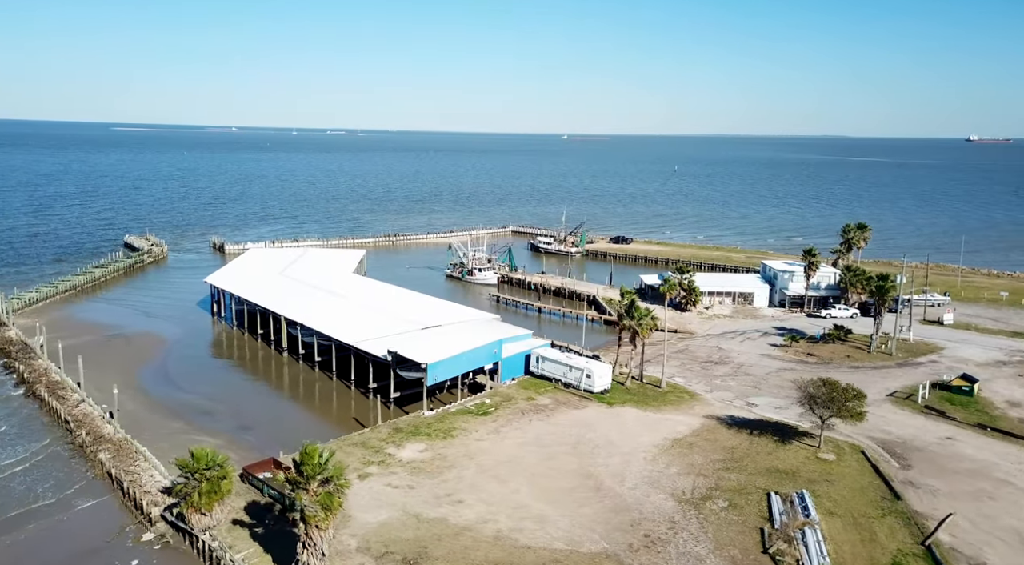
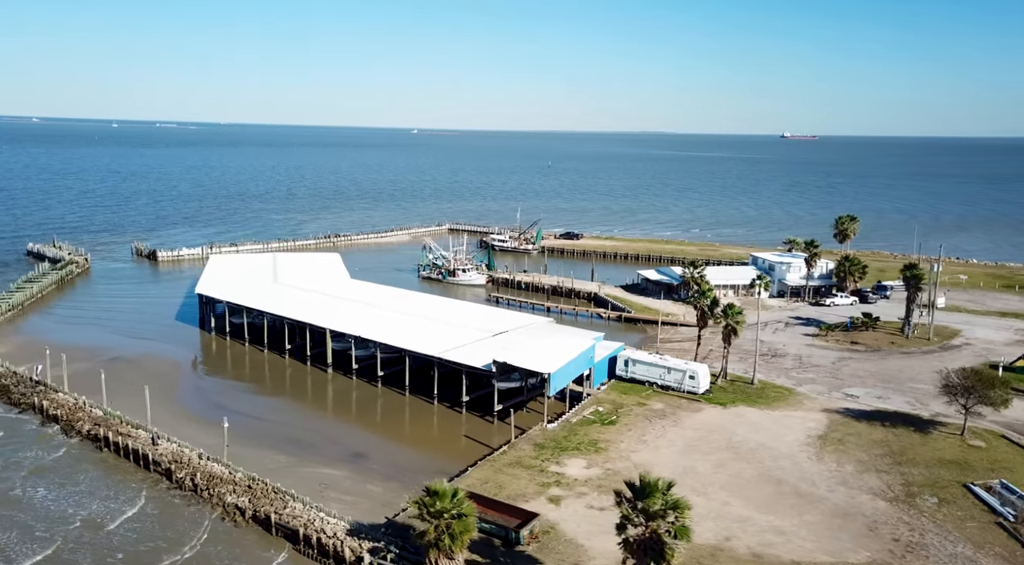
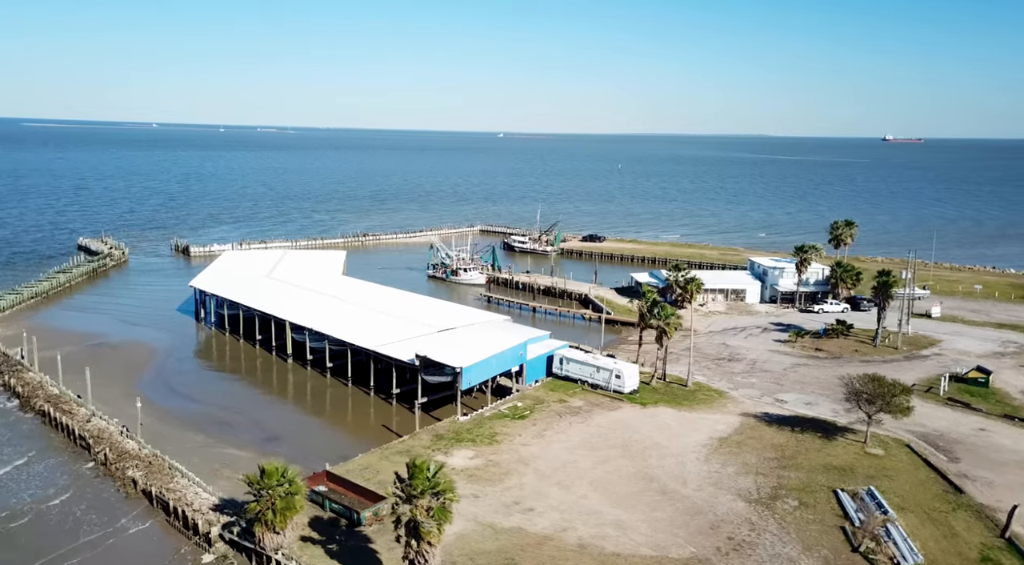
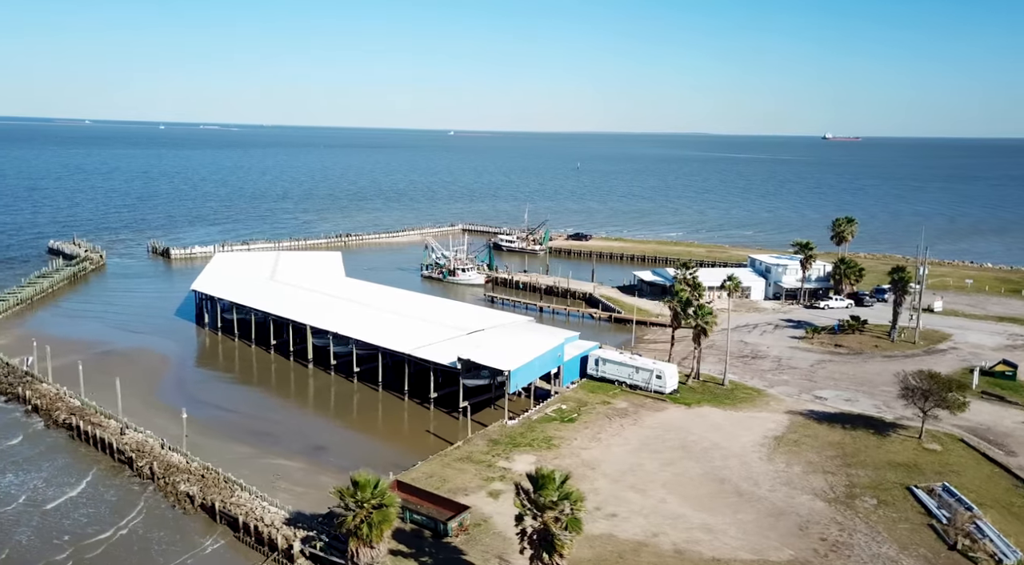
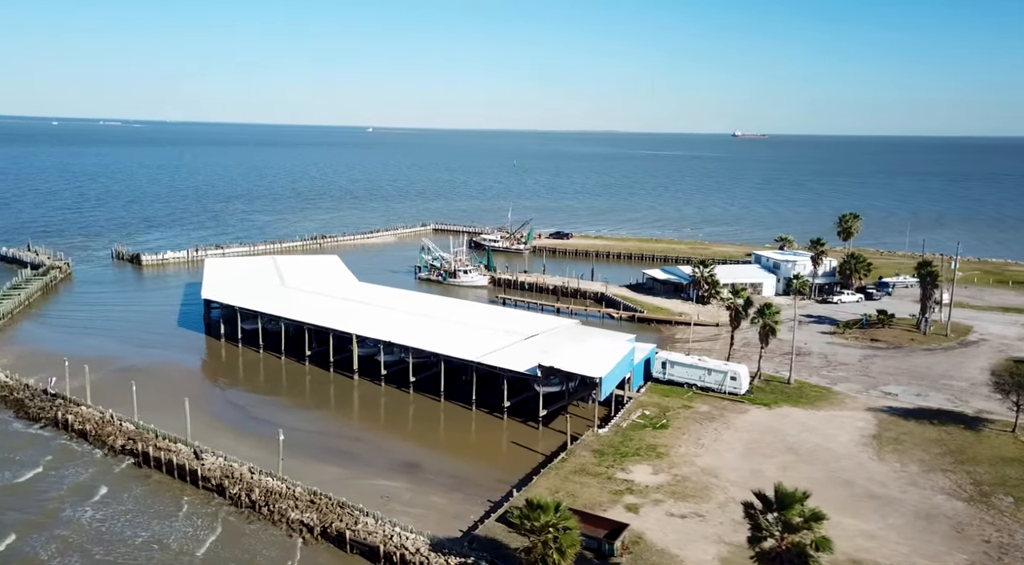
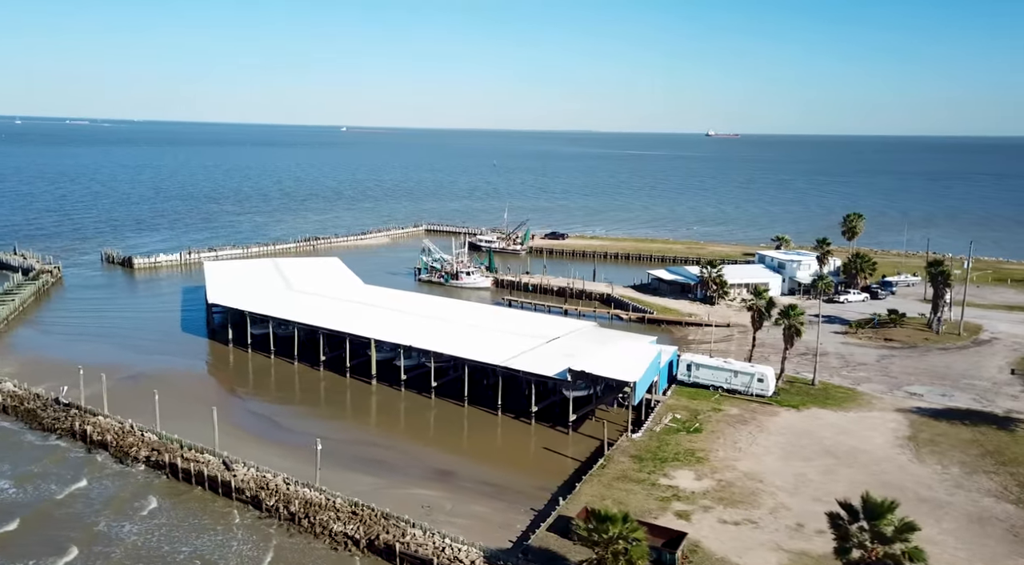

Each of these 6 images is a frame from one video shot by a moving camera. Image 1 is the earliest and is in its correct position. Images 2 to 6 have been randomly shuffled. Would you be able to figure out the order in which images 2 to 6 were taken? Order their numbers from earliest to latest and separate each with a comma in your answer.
3, 4, 2, 5, 6
